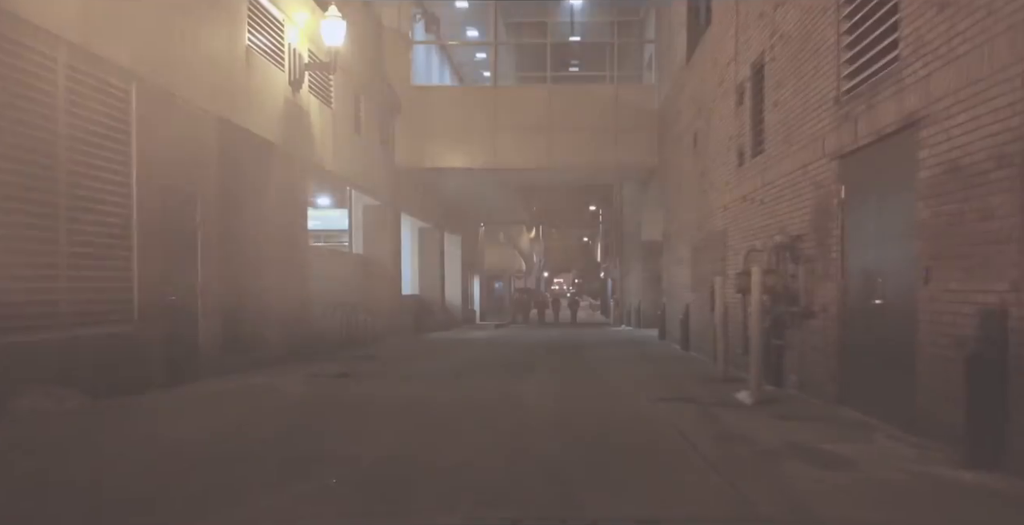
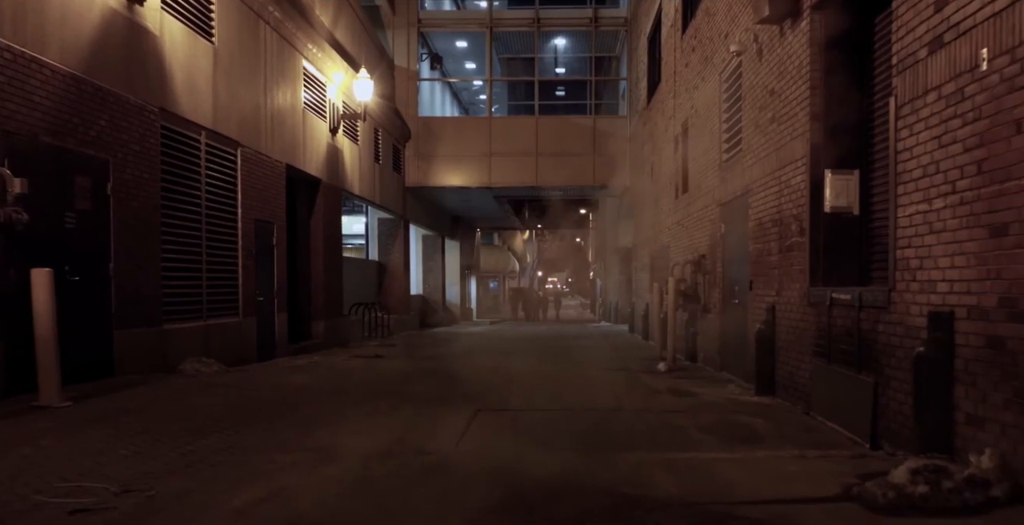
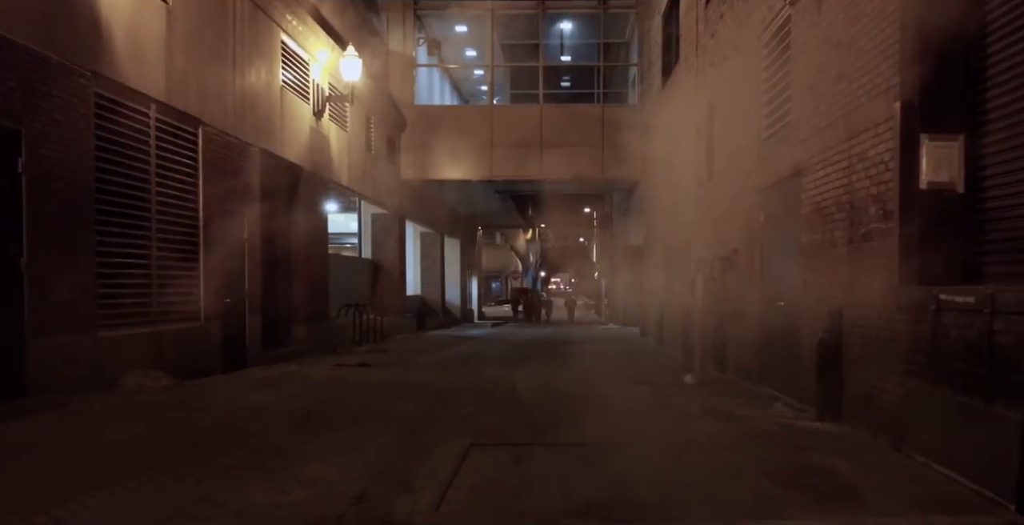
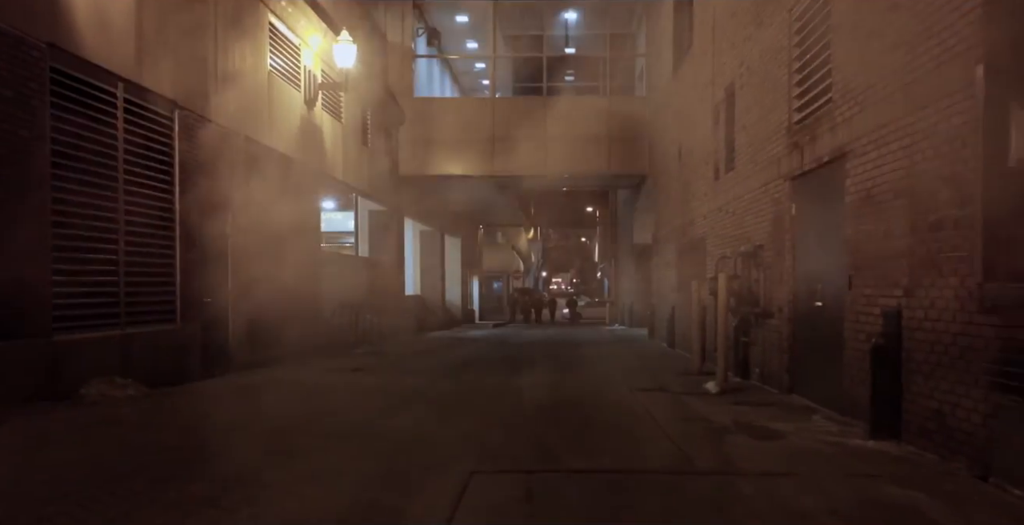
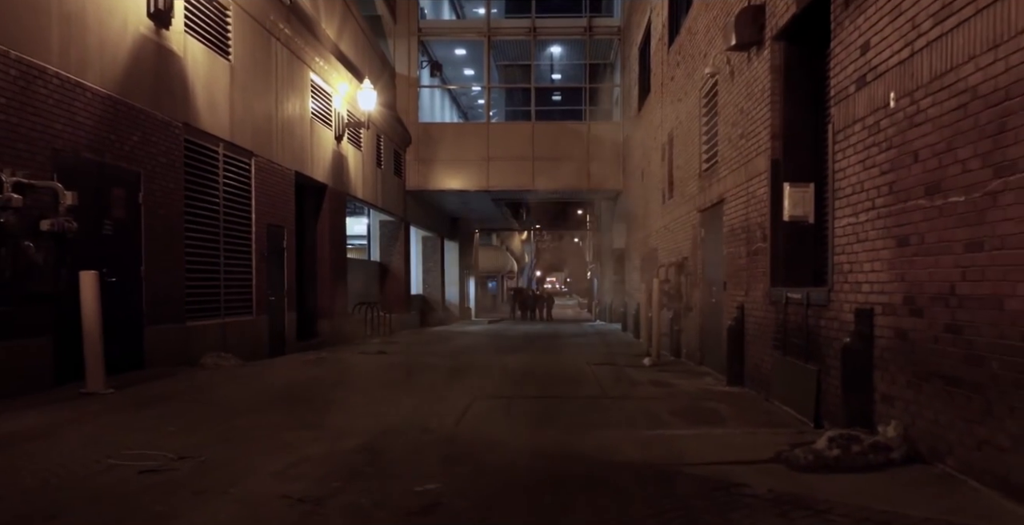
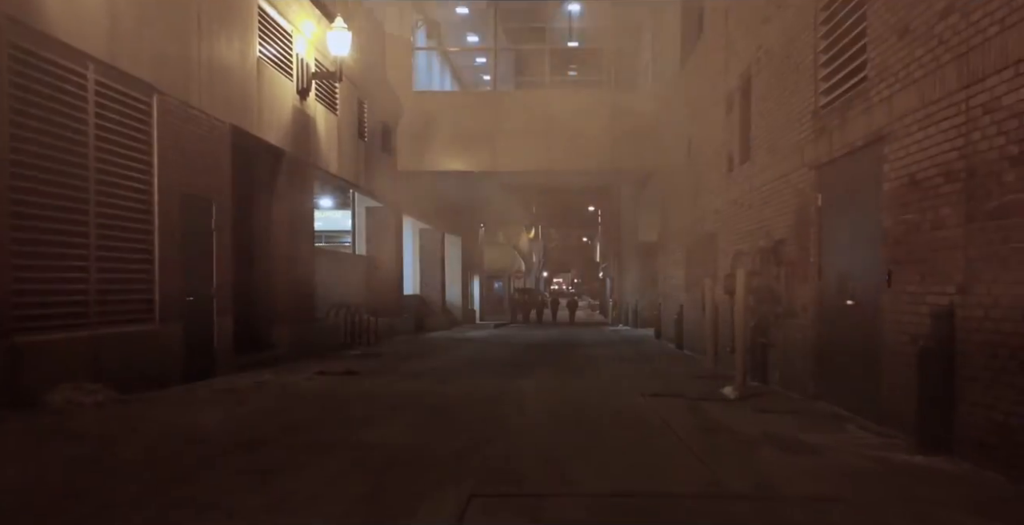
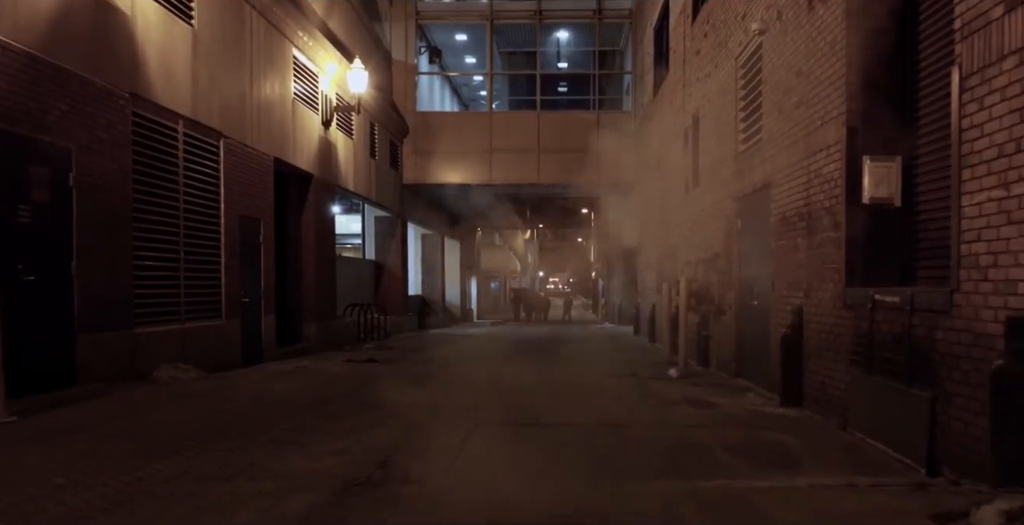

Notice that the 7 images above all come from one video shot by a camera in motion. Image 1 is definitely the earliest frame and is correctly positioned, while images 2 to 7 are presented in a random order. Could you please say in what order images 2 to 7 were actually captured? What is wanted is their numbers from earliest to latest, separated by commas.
6, 4, 3, 7, 2, 5
